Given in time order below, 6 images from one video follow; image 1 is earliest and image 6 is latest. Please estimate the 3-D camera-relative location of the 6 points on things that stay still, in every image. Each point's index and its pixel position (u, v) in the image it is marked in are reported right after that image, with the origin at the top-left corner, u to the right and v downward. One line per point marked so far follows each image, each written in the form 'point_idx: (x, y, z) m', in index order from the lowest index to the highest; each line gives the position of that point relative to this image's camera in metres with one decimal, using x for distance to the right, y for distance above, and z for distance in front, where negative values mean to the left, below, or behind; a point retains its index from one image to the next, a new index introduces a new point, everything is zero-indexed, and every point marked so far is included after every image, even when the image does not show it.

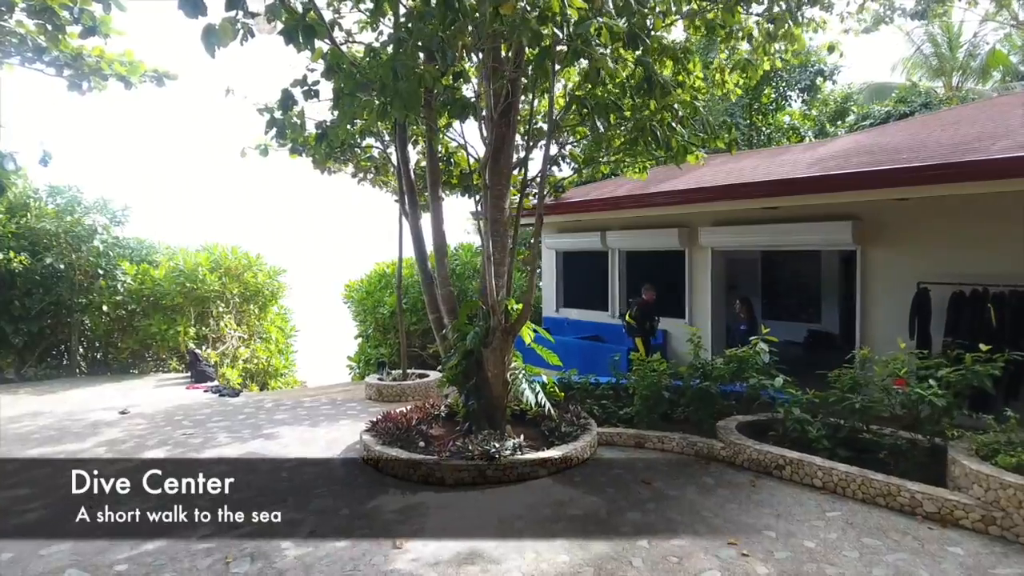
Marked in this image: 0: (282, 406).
0: (-2.9, -1.5, +8.1) m
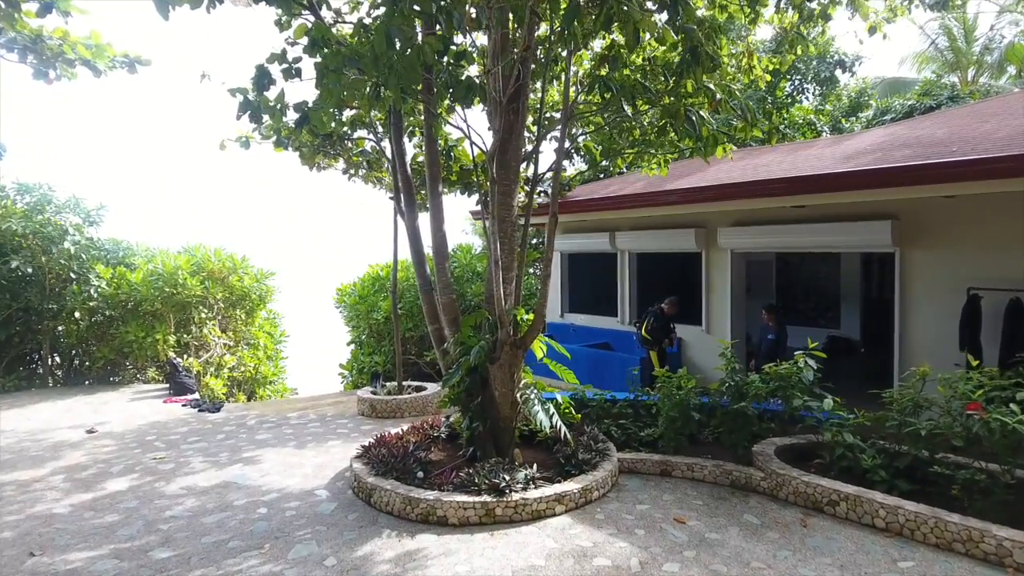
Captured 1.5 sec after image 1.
0: (-2.8, -1.6, +7.4) m
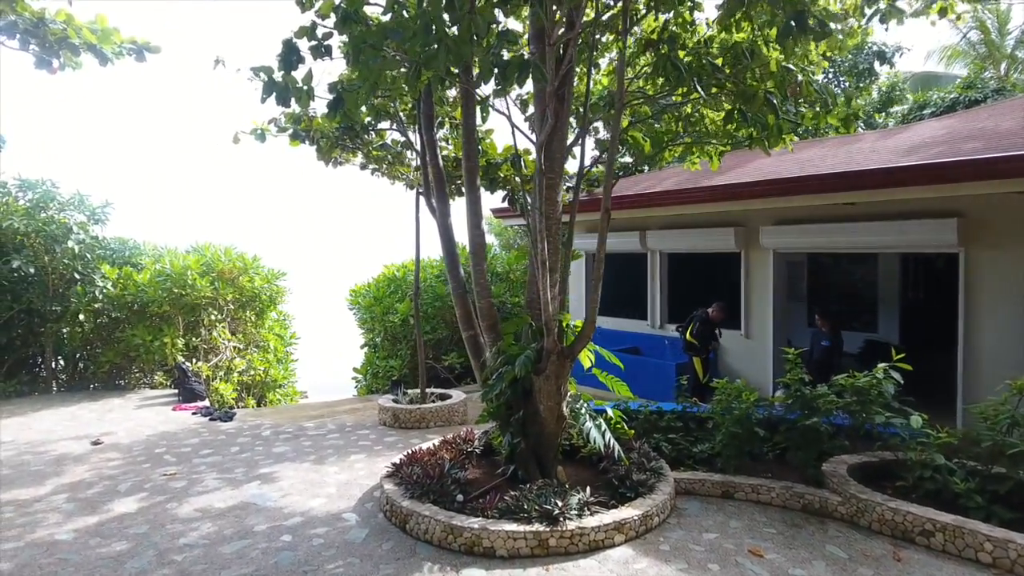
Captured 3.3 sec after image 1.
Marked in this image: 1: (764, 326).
0: (-2.5, -1.6, +6.9) m
1: (+3.2, -0.5, +8.1) m
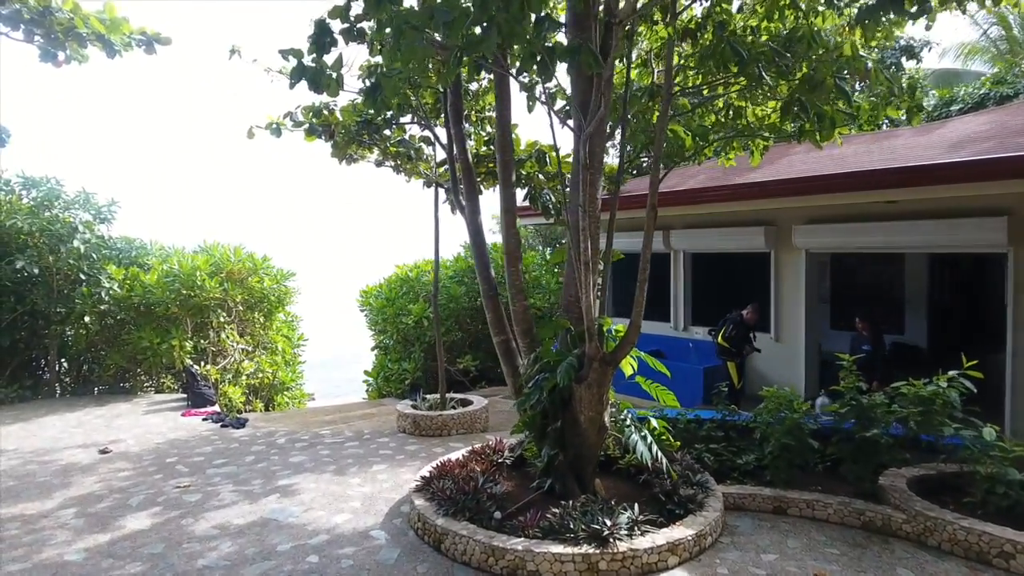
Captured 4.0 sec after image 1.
0: (-2.2, -1.6, +6.7) m
1: (+3.4, -0.5, +7.8) m
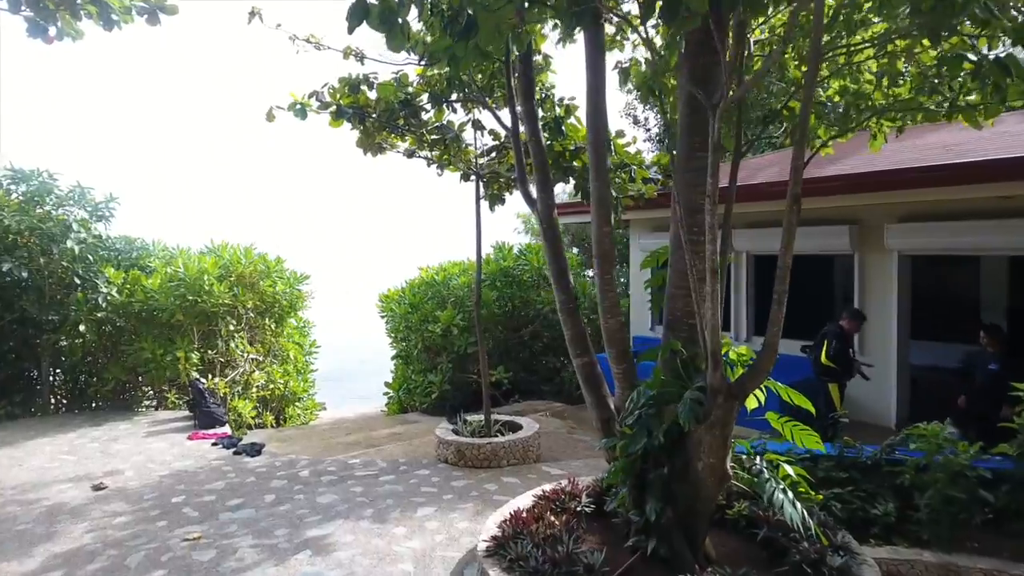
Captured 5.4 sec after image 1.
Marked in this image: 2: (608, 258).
0: (-1.7, -1.7, +5.7) m
1: (+4.0, -0.6, +6.9) m
2: (+0.6, +0.2, +3.8) m
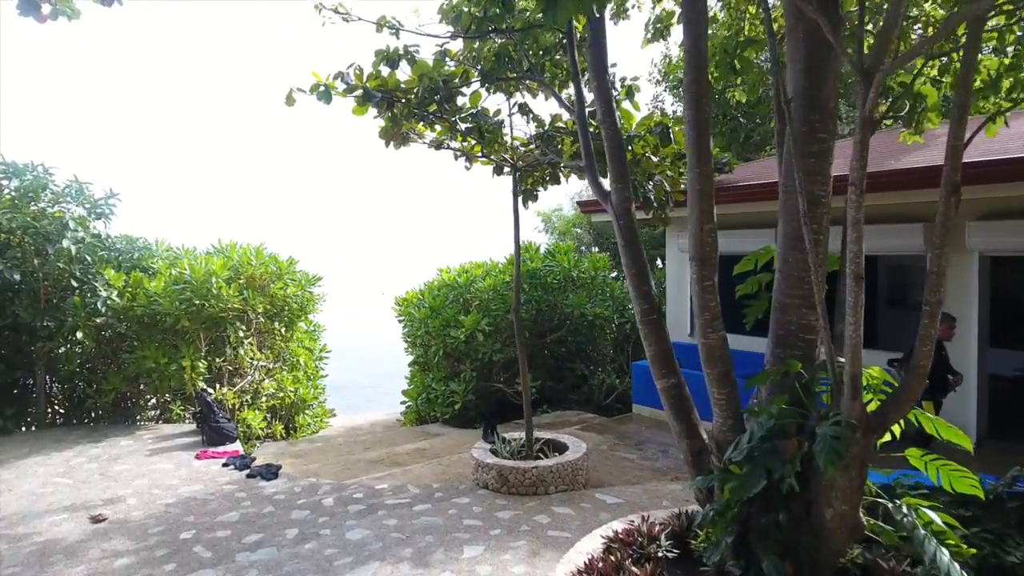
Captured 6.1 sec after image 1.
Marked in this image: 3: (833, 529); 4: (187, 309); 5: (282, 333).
0: (-1.3, -1.7, +5.1) m
1: (+4.4, -0.6, +6.3) m
2: (+1.0, +0.1, +3.2) m
3: (+1.4, -1.1, +2.9) m
4: (-3.9, -0.2, +7.9) m
5: (-3.0, -0.6, +8.7) m
